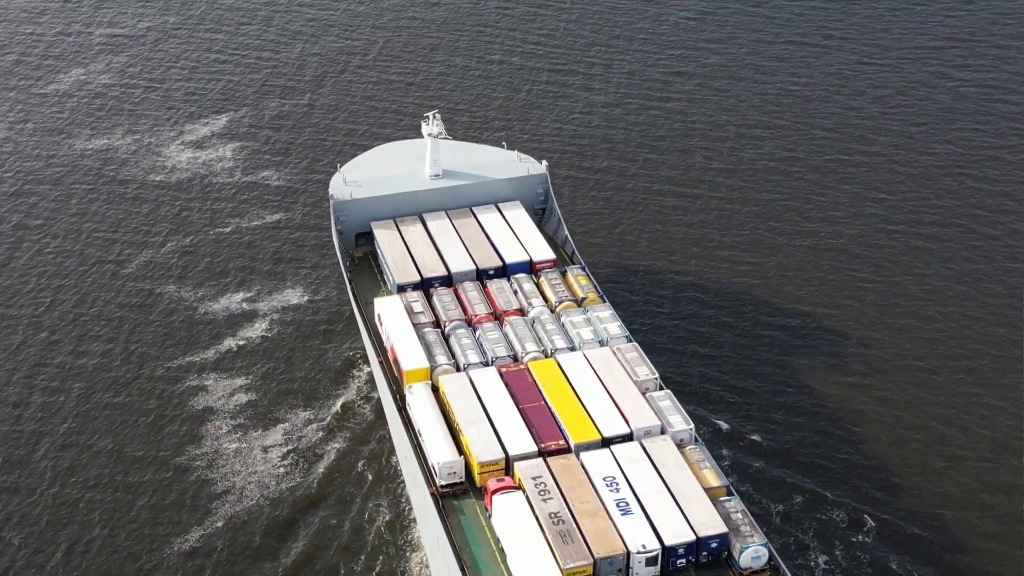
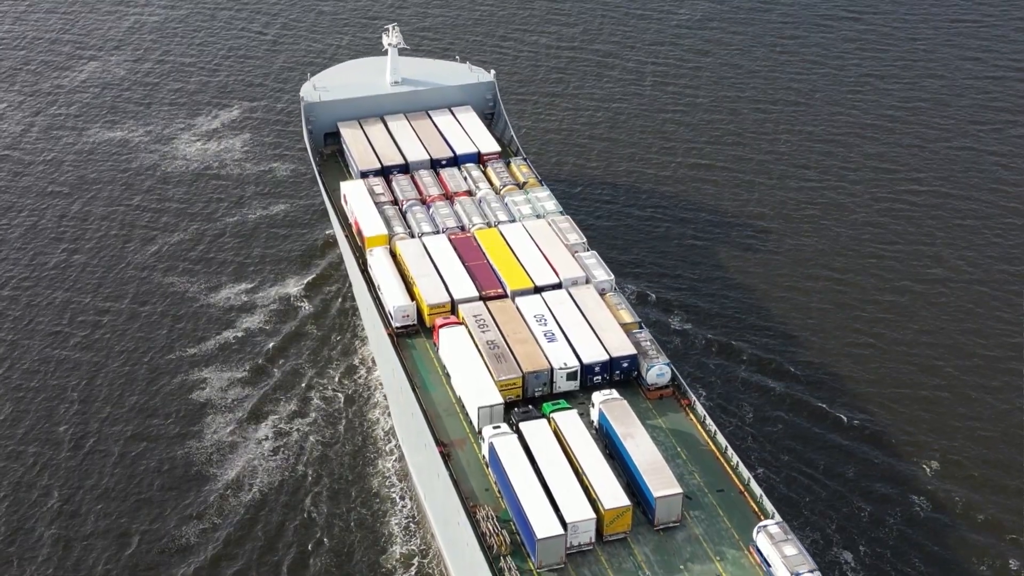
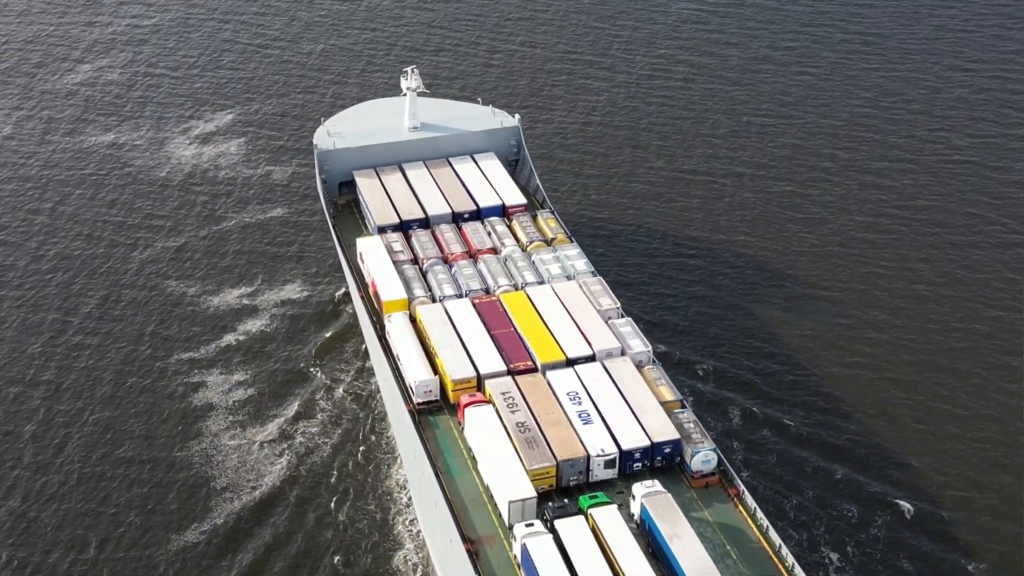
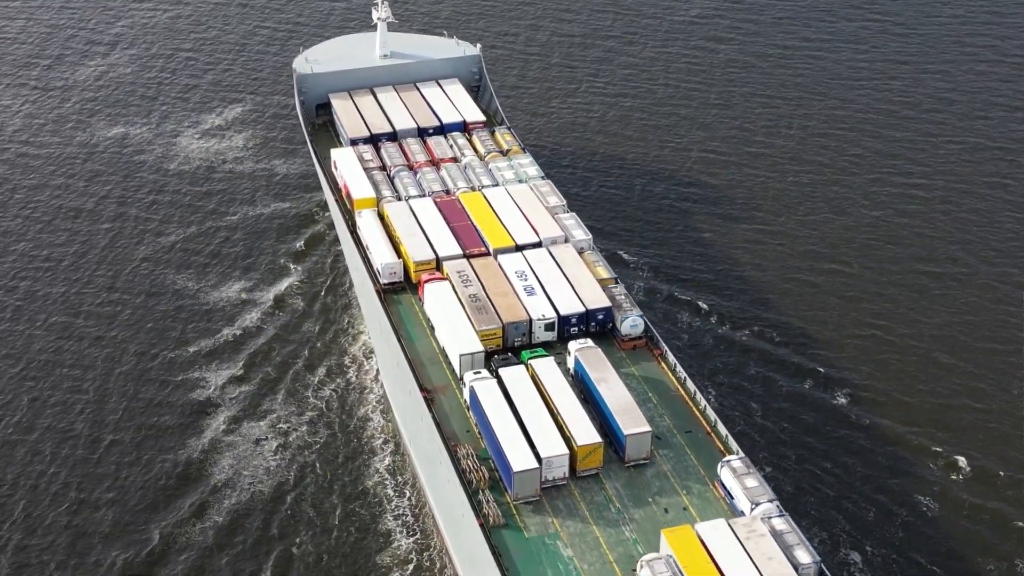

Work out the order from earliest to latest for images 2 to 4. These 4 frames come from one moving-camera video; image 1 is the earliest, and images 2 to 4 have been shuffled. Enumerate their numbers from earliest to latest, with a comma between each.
3, 2, 4
